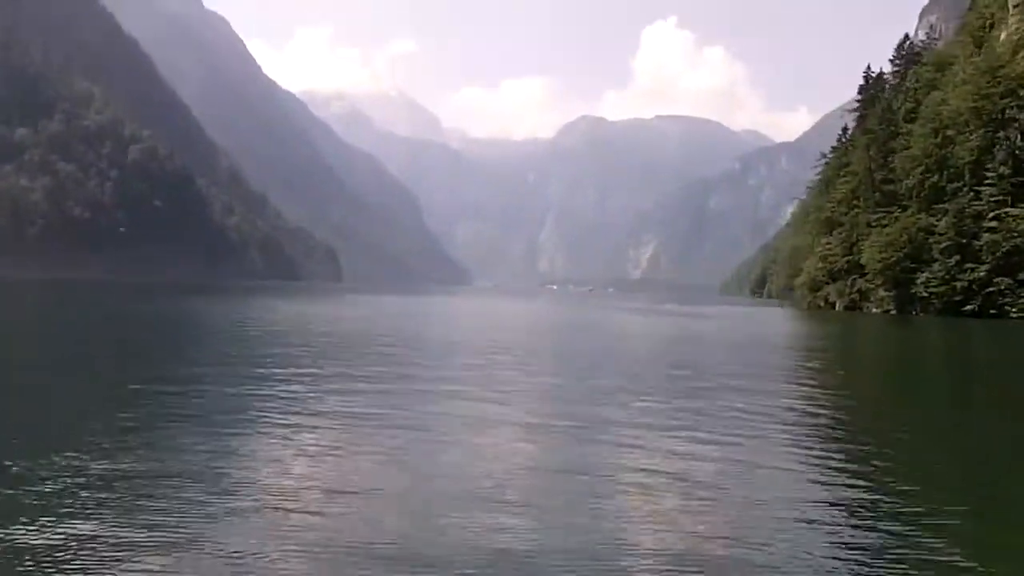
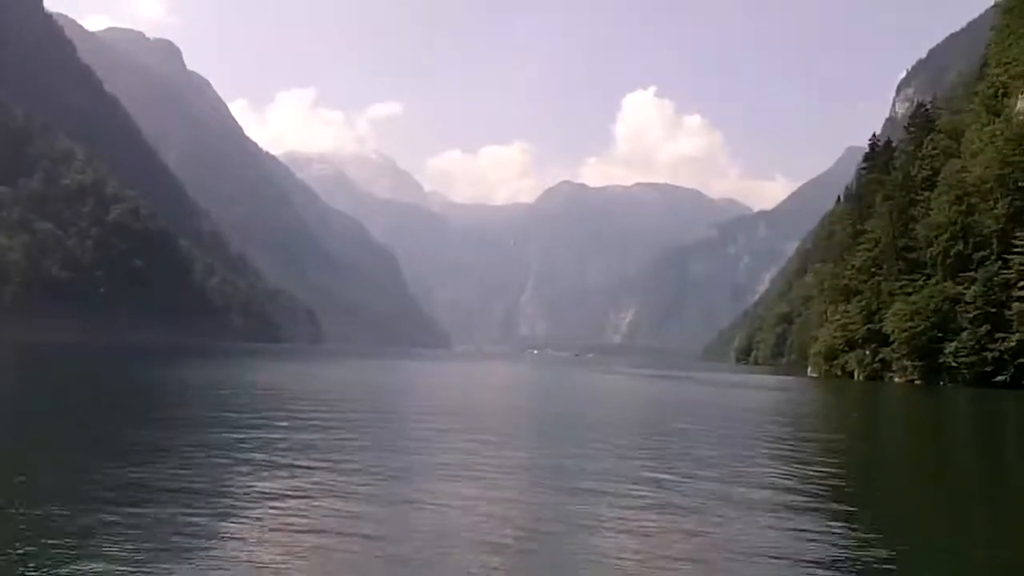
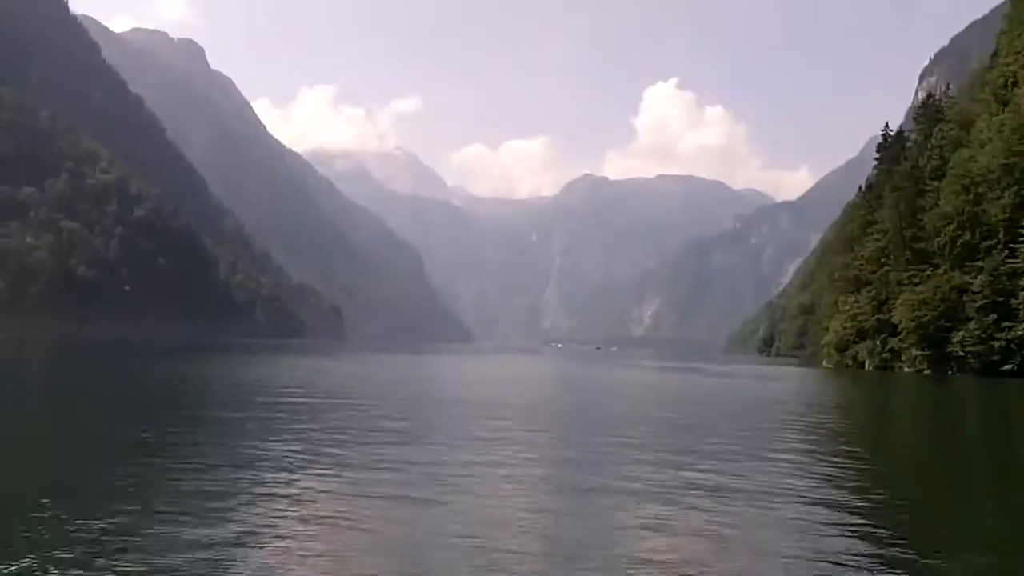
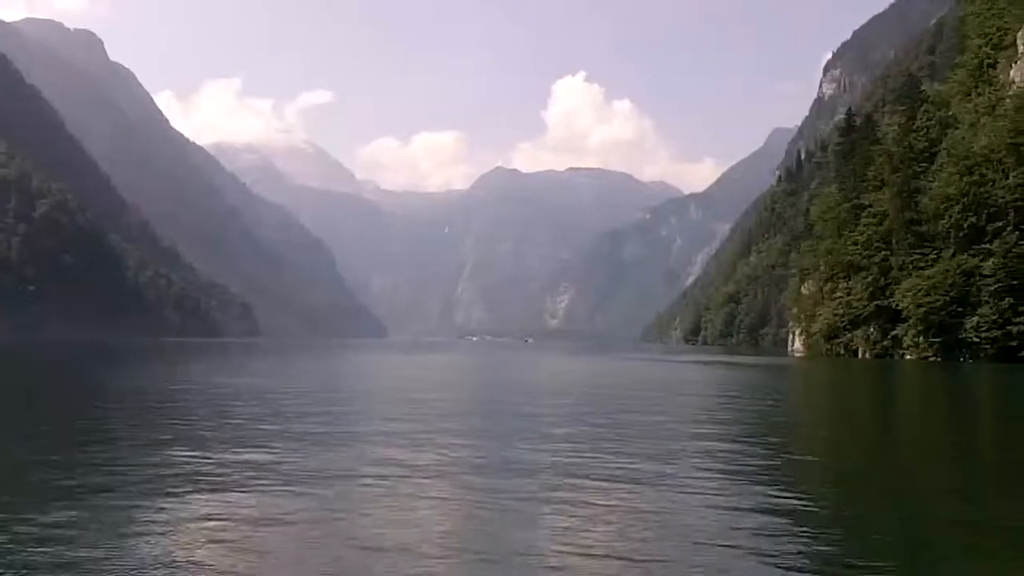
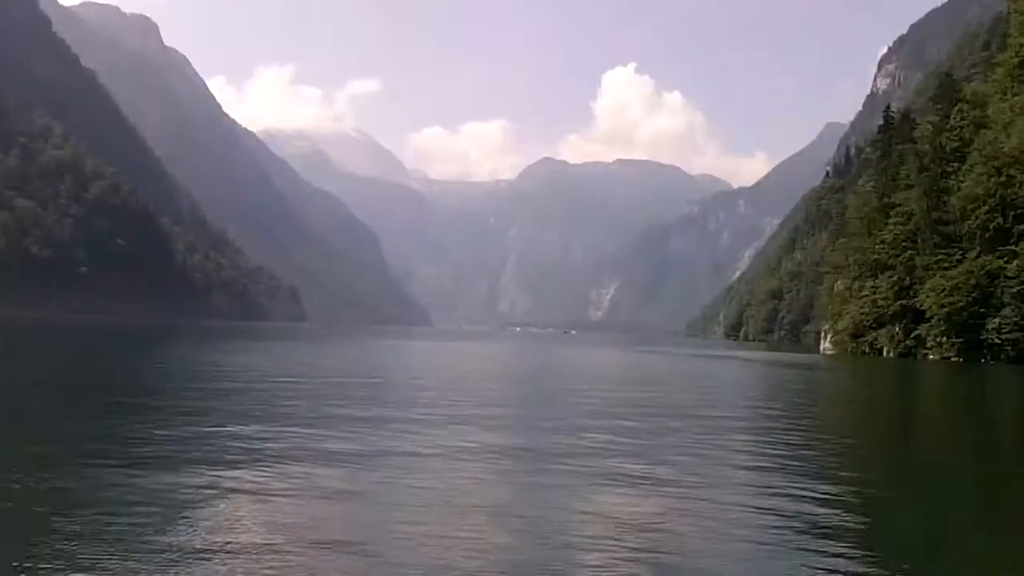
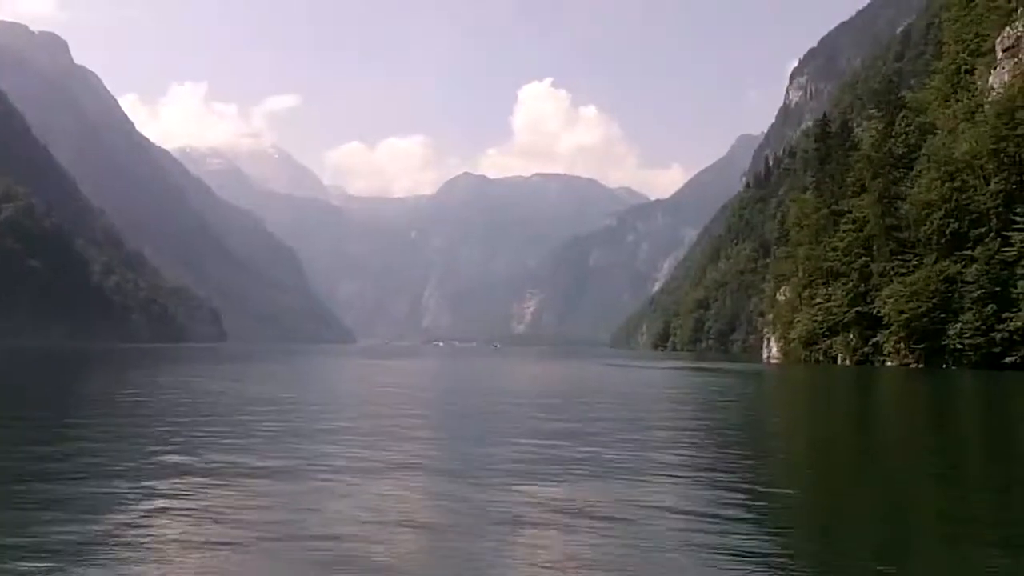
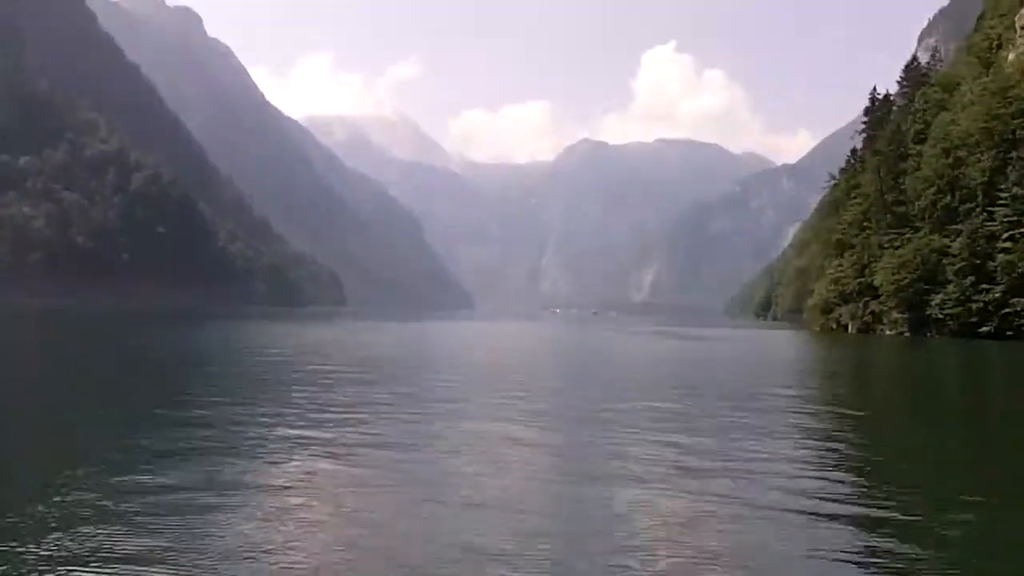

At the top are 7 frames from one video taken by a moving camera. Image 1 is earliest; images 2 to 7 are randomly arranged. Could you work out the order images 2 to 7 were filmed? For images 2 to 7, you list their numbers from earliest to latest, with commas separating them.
7, 3, 2, 5, 4, 6
